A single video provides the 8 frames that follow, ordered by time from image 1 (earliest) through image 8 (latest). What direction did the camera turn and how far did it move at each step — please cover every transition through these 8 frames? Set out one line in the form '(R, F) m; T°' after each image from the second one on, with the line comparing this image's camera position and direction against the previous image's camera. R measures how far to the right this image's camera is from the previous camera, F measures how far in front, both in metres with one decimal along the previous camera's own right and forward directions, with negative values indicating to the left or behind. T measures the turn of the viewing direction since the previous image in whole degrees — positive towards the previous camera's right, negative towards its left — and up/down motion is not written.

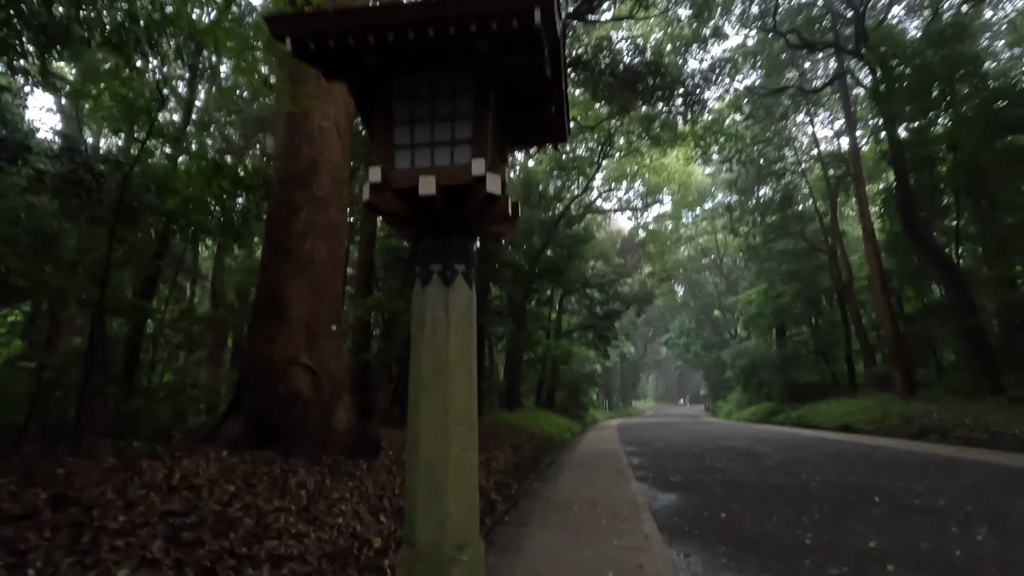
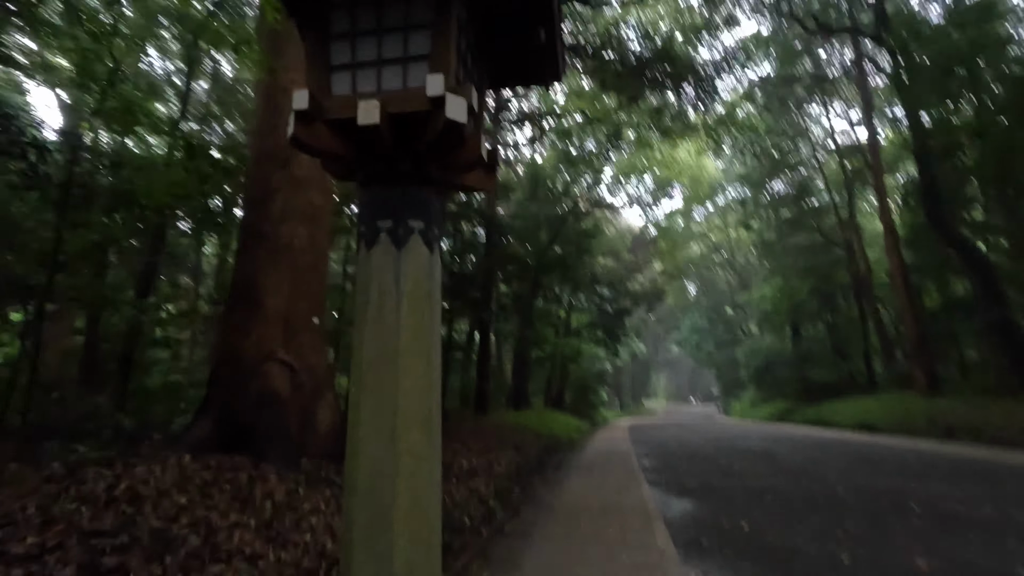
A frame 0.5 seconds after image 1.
(+0.1, +0.6) m; -1°
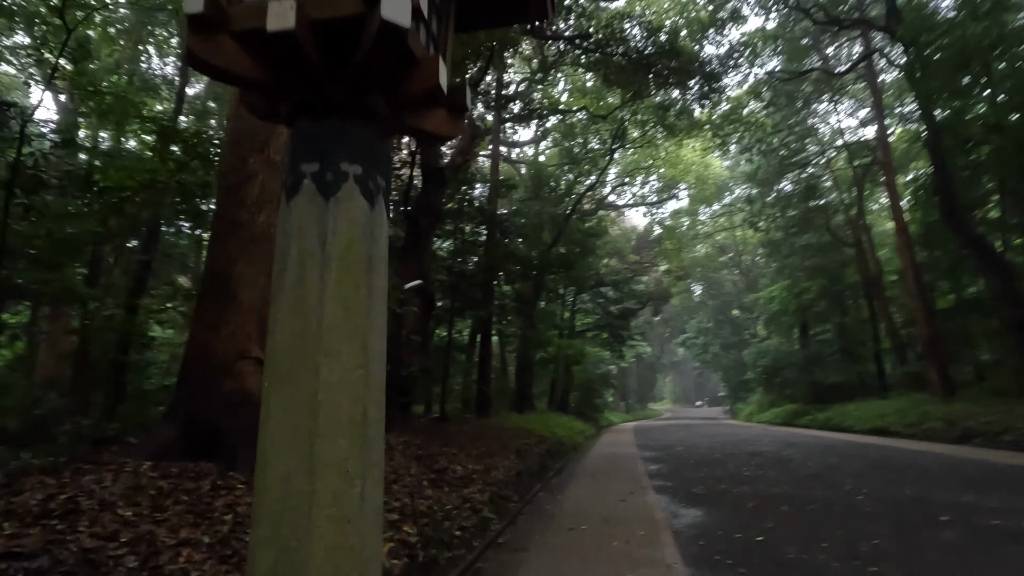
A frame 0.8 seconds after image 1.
(+0.1, +0.5) m; -1°
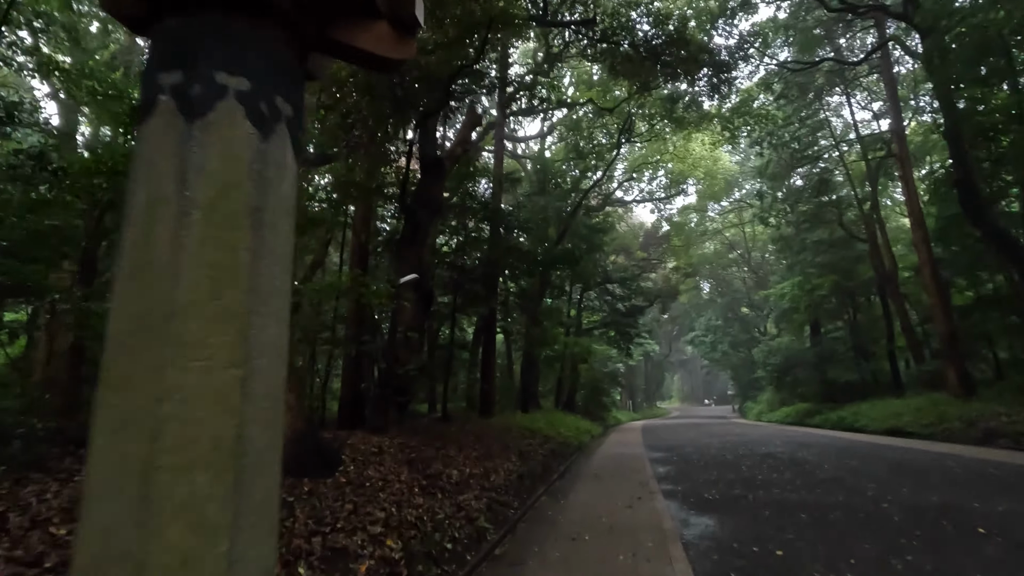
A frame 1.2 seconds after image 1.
(+0.1, +0.5) m; -1°
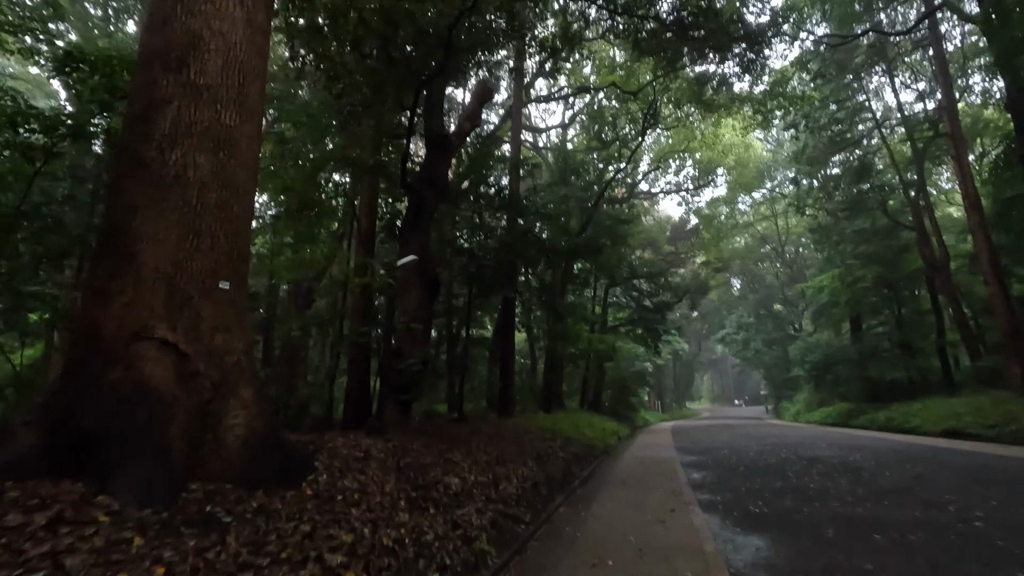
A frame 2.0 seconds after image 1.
(+0.2, +1.1) m; -3°
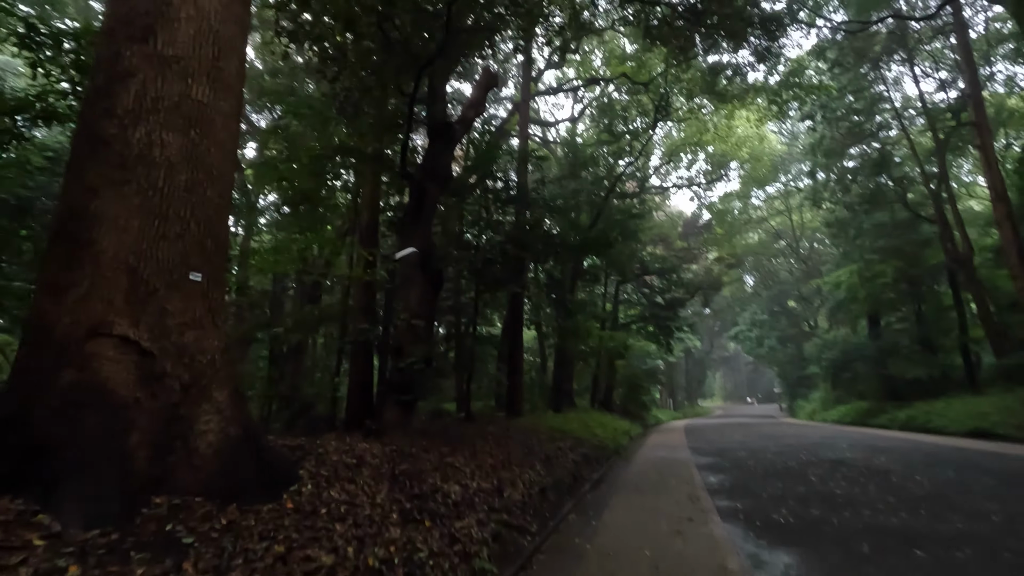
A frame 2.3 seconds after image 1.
(+0.1, +0.5) m; -1°
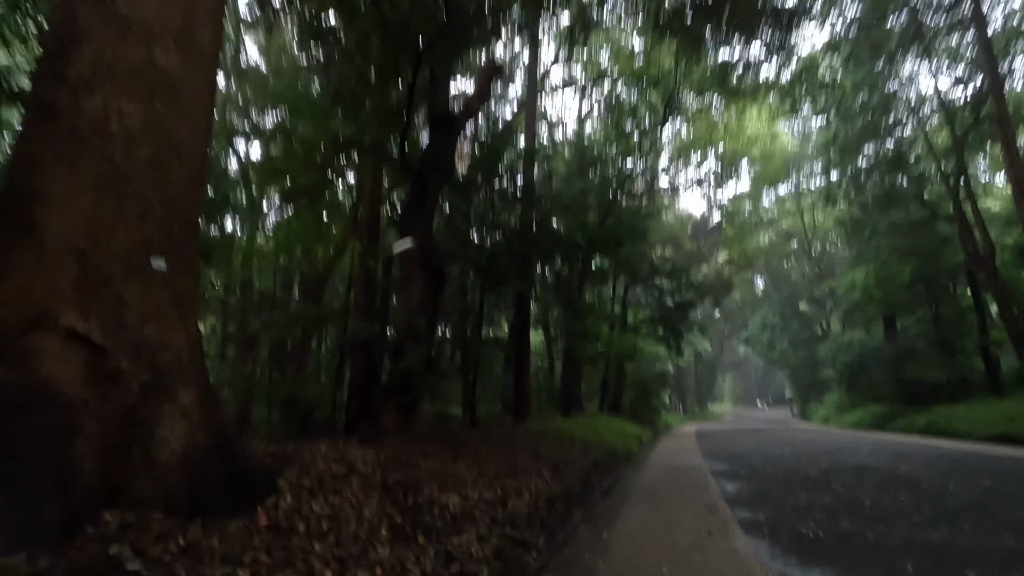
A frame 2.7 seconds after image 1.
(0.0, +0.5) m; -1°
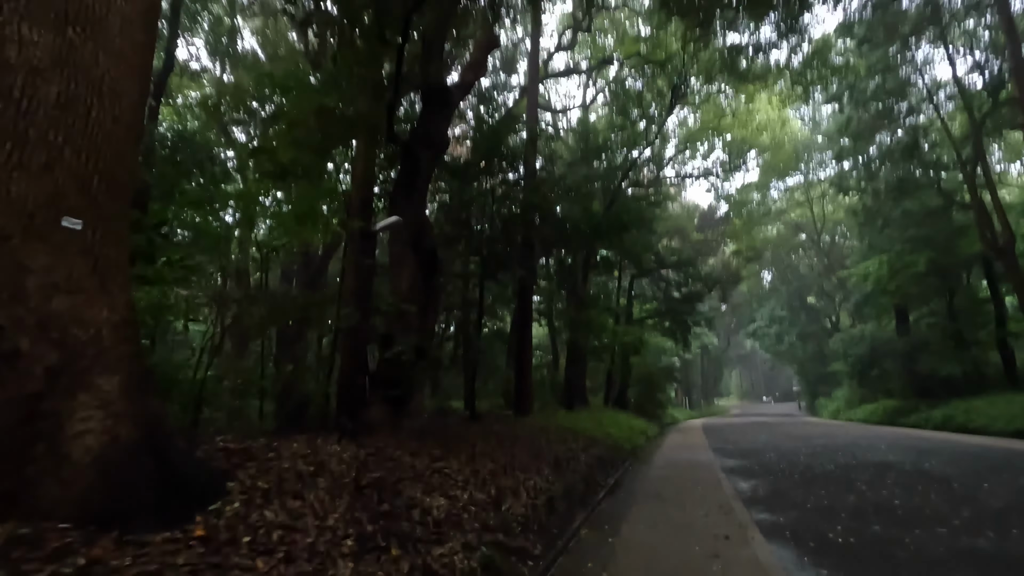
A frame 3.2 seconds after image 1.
(+0.1, +0.7) m; -1°
